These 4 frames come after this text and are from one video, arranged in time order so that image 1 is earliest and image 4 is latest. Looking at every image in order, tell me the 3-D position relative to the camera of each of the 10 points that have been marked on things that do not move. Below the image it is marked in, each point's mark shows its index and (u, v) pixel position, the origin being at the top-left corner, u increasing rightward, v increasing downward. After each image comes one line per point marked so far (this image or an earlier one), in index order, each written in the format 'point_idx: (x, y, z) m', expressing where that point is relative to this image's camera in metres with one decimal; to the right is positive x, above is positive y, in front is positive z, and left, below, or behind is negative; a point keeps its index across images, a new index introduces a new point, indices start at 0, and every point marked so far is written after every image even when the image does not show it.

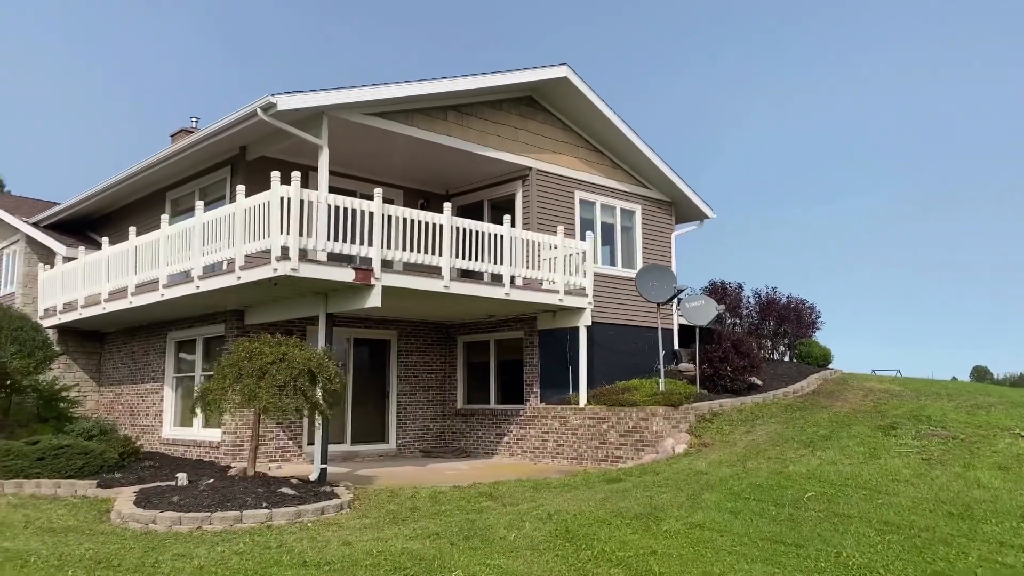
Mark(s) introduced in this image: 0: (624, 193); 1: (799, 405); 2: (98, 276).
0: (+2.1, +1.8, +16.0) m
1: (+4.7, -1.9, +13.8) m
2: (-6.8, +0.2, +13.8) m
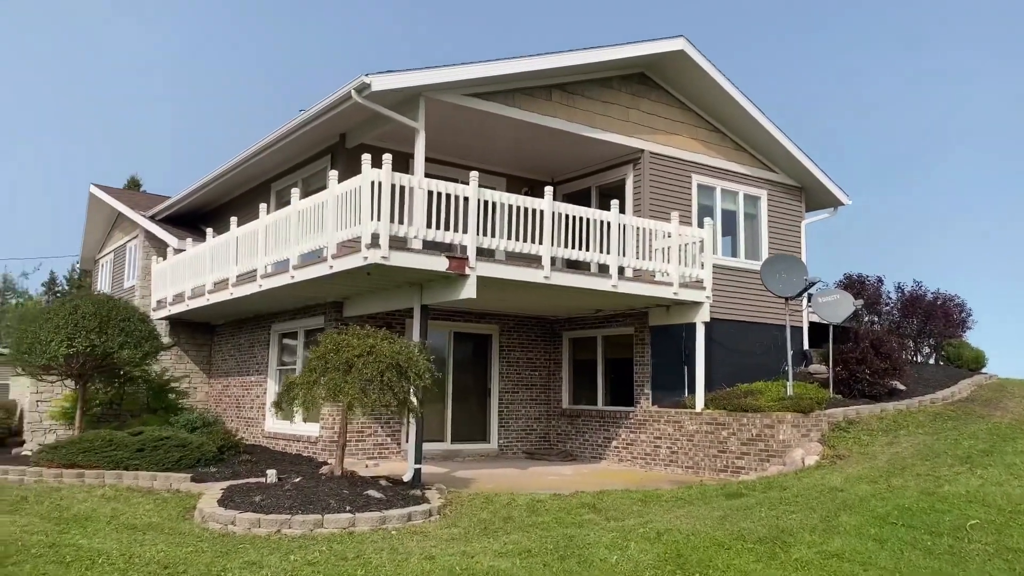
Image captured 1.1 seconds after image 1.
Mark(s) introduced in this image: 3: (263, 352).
0: (+4.1, +1.9, +14.7) m
1: (+6.4, -1.8, +12.1) m
2: (-5.1, +0.3, +13.7) m
3: (-4.4, -1.1, +14.7) m
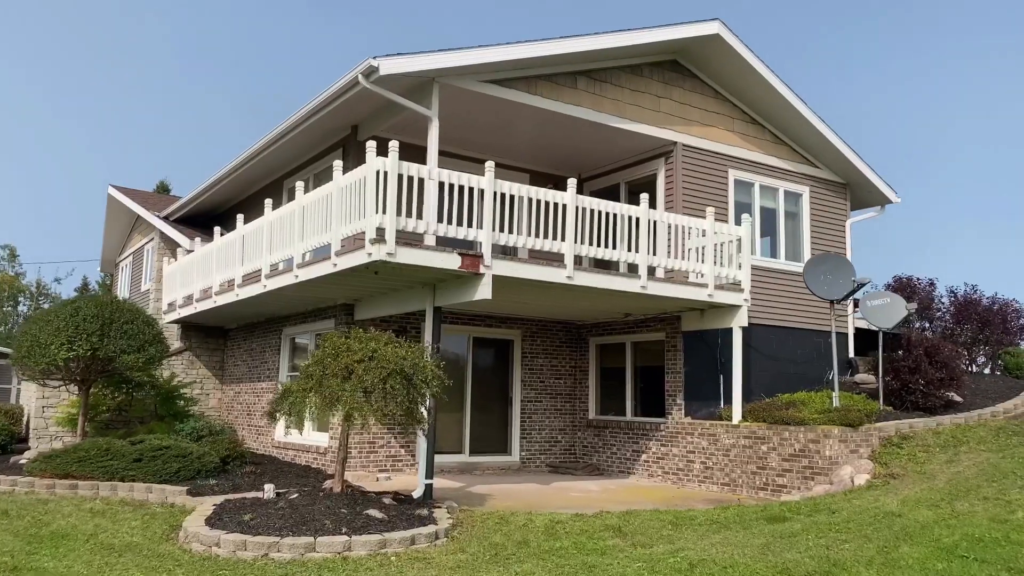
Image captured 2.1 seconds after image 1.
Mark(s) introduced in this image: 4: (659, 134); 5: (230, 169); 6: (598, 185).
0: (+4.5, +1.9, +13.7) m
1: (+6.6, -1.8, +11.0) m
2: (-4.7, +0.3, +13.1) m
3: (-4.0, -1.2, +14.0) m
4: (+2.1, +2.2, +12.1) m
5: (-4.7, +2.0, +14.0) m
6: (+1.4, +1.7, +13.7) m
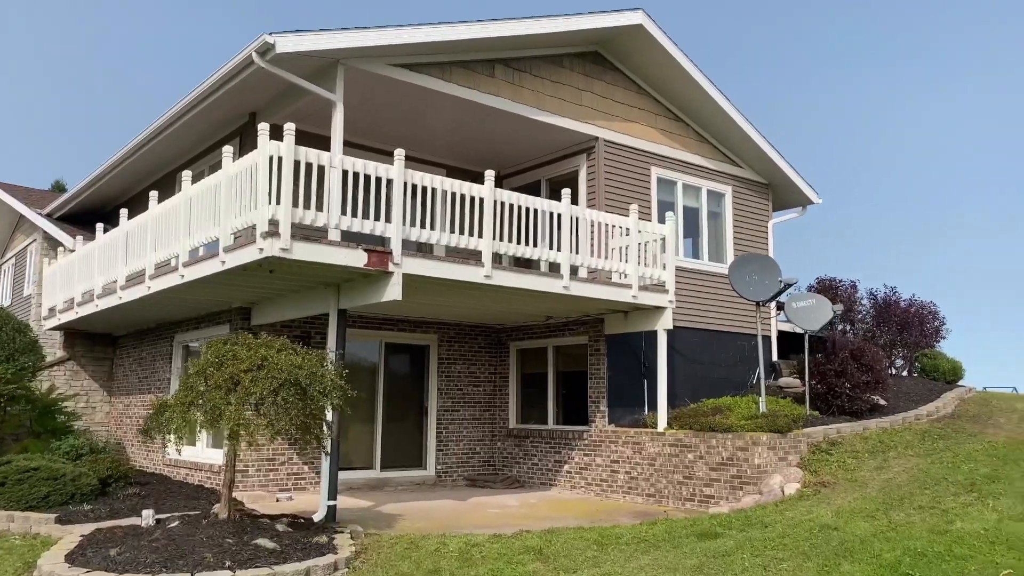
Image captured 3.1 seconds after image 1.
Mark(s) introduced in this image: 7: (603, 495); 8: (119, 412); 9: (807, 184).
0: (+3.2, +1.9, +13.3) m
1: (+5.6, -1.9, +10.9) m
2: (-5.9, +0.3, +11.9) m
3: (-5.3, -1.2, +12.9) m
4: (+1.0, +2.2, +11.5) m
5: (-6.0, +1.9, +12.8) m
6: (+0.1, +1.7, +13.0) m
7: (+1.2, -2.8, +11.2) m
8: (-6.7, -2.1, +14.3) m
9: (+5.0, +1.8, +14.3) m
